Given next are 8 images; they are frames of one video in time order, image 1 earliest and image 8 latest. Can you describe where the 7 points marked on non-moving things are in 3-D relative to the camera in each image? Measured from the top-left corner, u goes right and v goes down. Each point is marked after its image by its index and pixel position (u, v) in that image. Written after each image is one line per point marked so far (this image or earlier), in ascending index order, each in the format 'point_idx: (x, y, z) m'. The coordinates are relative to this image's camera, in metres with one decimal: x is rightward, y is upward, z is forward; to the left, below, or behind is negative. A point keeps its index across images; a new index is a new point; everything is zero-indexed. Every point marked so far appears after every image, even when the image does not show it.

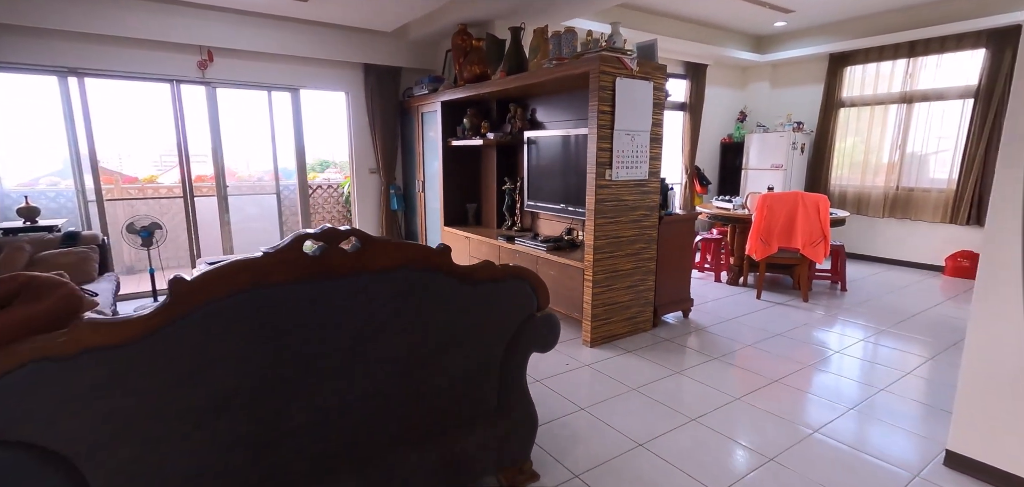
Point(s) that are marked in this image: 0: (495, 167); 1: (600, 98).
0: (-0.2, +0.7, +4.7) m
1: (+0.5, +0.9, +3.0) m
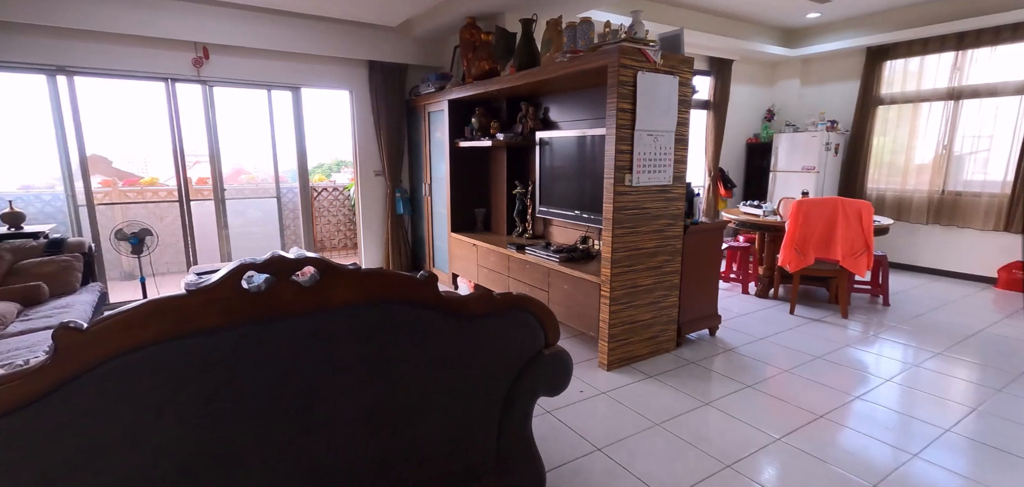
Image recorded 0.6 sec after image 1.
0: (-0.1, +0.7, +4.4) m
1: (+0.6, +0.8, +2.7) m
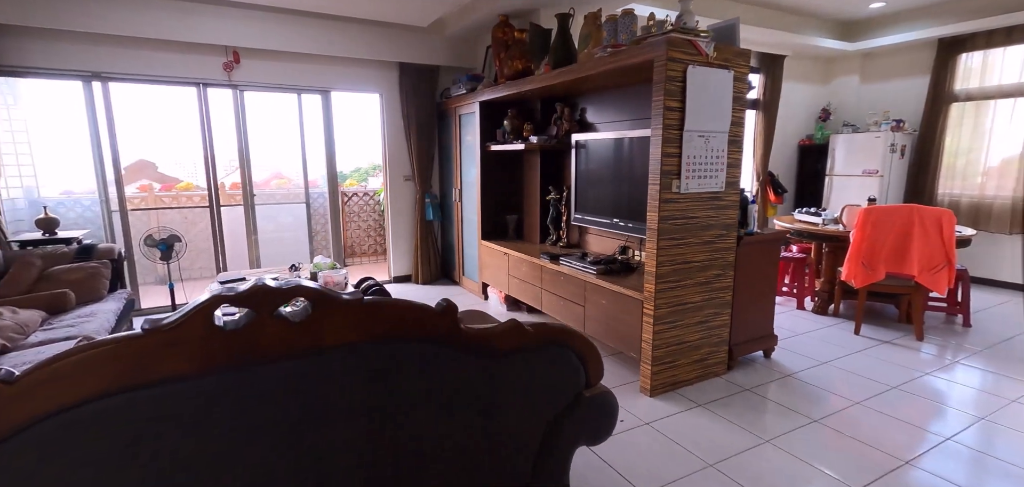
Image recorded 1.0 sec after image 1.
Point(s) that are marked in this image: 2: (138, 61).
0: (+0.2, +0.6, +4.2) m
1: (+0.8, +0.8, +2.4) m
2: (-3.0, +1.5, +3.9) m
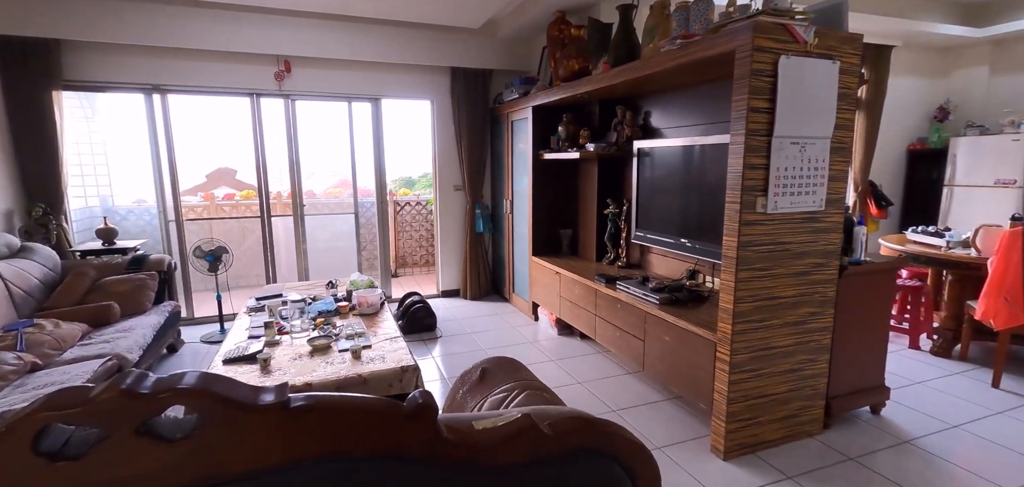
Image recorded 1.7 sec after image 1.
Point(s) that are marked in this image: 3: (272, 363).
0: (+0.7, +0.4, +3.8) m
1: (+1.0, +0.6, +1.9) m
2: (-2.6, +1.4, +4.0) m
3: (-1.1, -0.6, +2.3) m
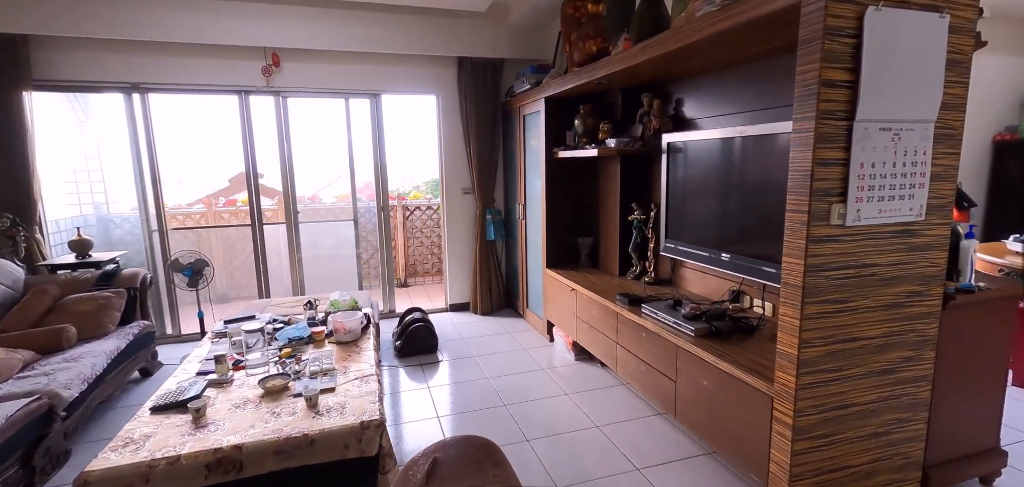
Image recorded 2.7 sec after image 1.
0: (+0.7, +0.4, +3.2) m
1: (+0.9, +0.6, +1.4) m
2: (-2.5, +1.3, +3.6) m
3: (-1.1, -0.6, +1.8) m
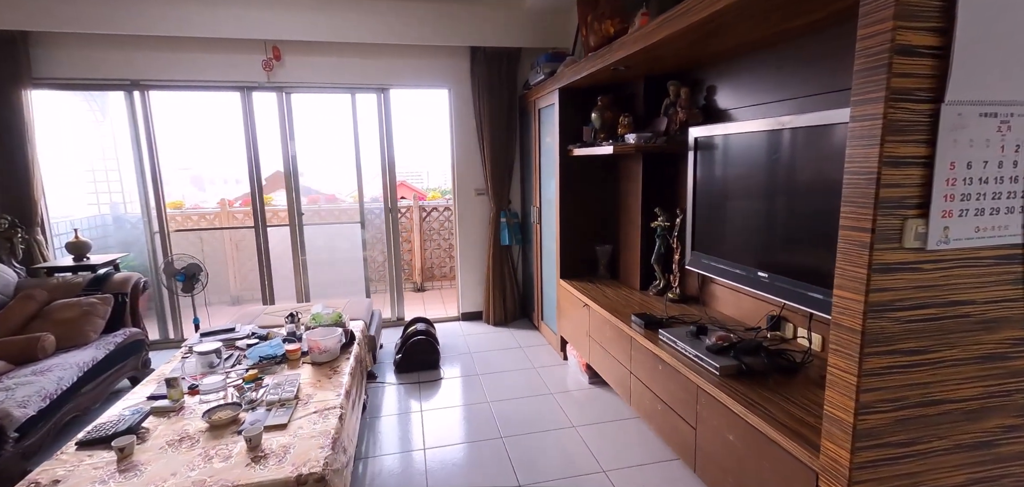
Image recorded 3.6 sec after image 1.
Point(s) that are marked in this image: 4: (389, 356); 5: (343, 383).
0: (+0.8, +0.3, +2.8) m
1: (+0.8, +0.5, +1.0) m
2: (-2.4, +1.3, +3.5) m
3: (-1.2, -0.7, +1.6) m
4: (-0.9, -0.8, +3.5) m
5: (-0.7, -0.6, +2.1) m
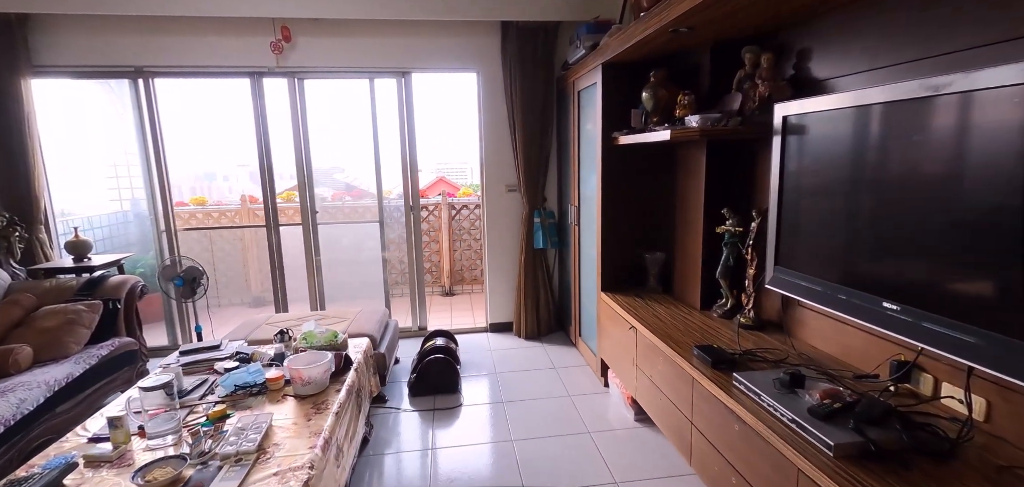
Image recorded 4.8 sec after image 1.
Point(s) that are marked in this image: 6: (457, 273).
0: (+0.9, +0.3, +2.3) m
1: (+0.8, +0.4, +0.4) m
2: (-2.2, +1.3, +3.2) m
3: (-1.2, -0.7, +1.2) m
4: (-0.7, -0.8, +3.1) m
5: (-0.7, -0.6, +1.7) m
6: (-0.6, -0.3, +5.0) m
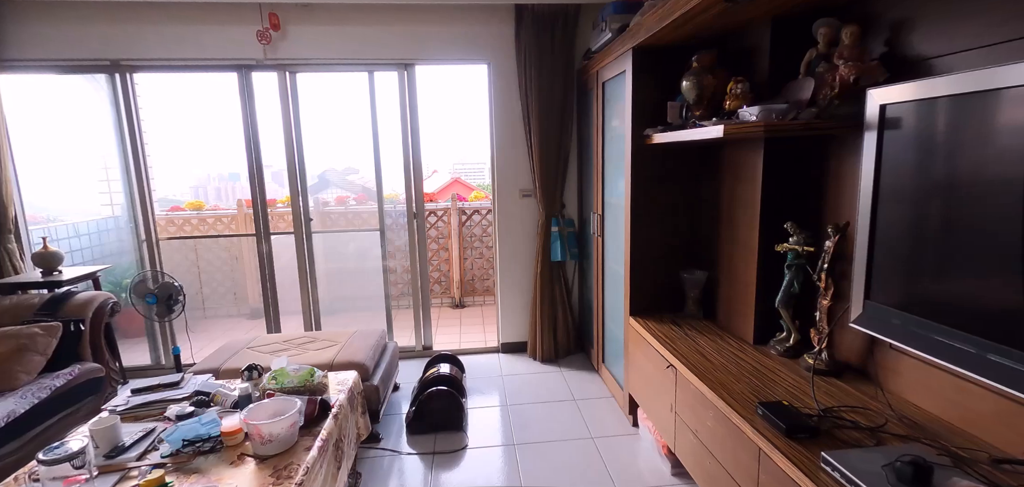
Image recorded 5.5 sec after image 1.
0: (+1.0, +0.2, +1.9) m
1: (+0.8, +0.3, 0.0) m
2: (-2.1, +1.2, +2.9) m
3: (-1.2, -0.8, +0.9) m
4: (-0.6, -0.9, +2.8) m
5: (-0.6, -0.7, +1.3) m
6: (-0.4, -0.4, +4.7) m
